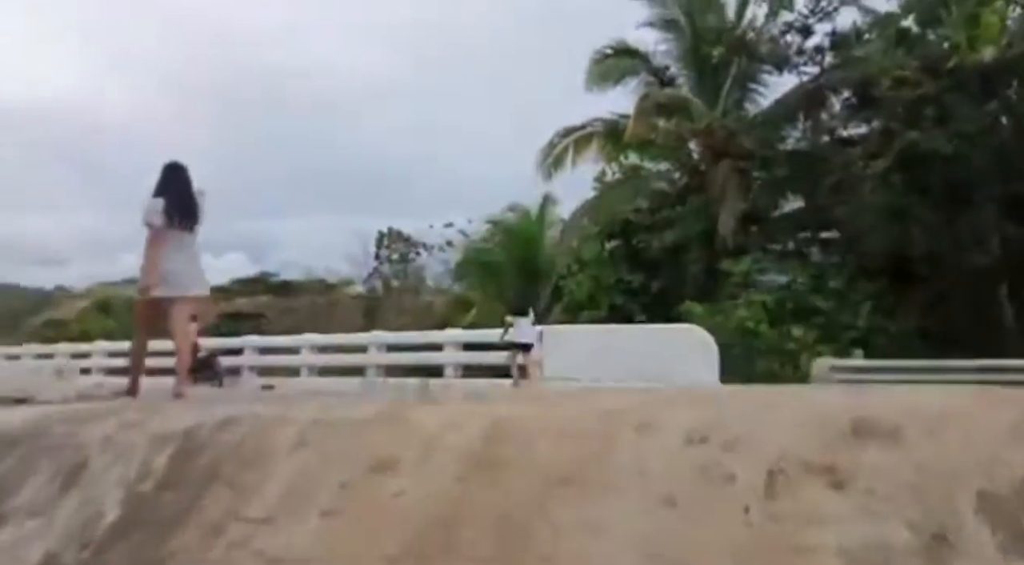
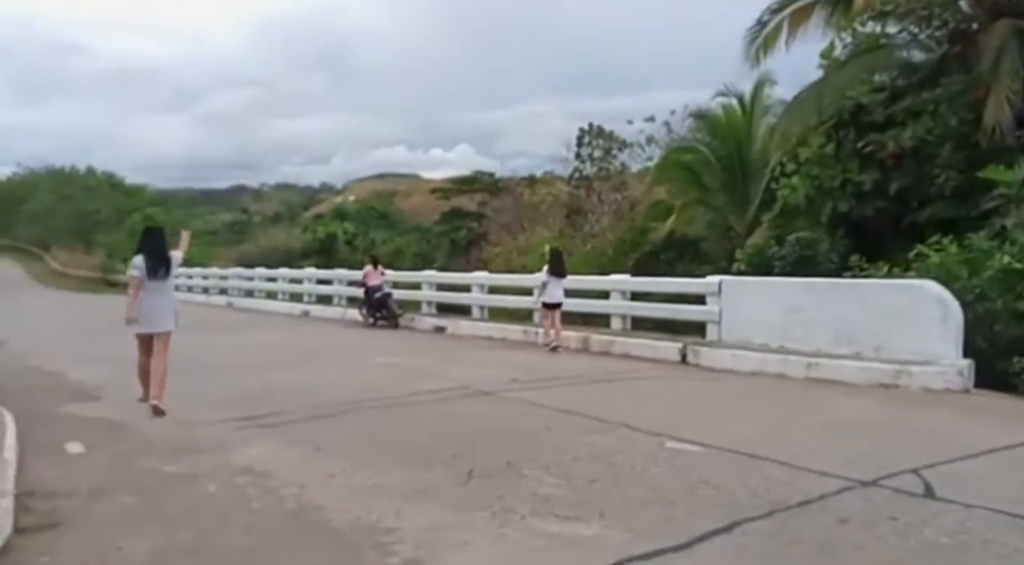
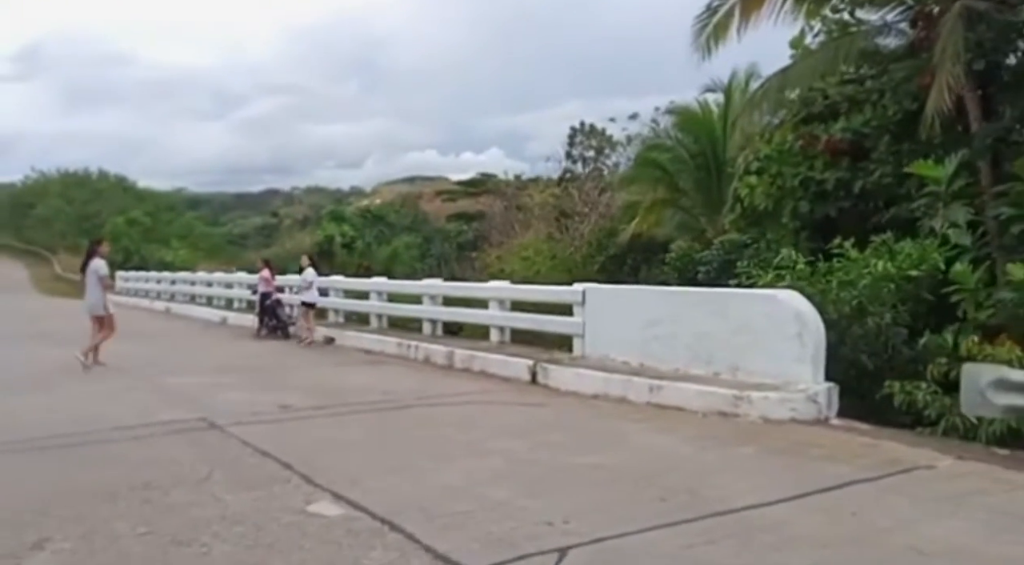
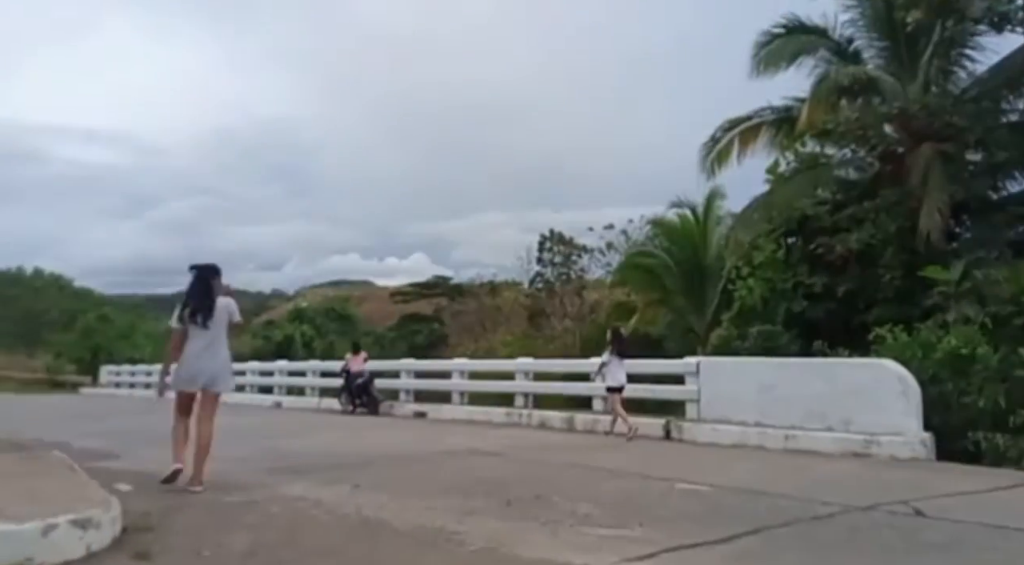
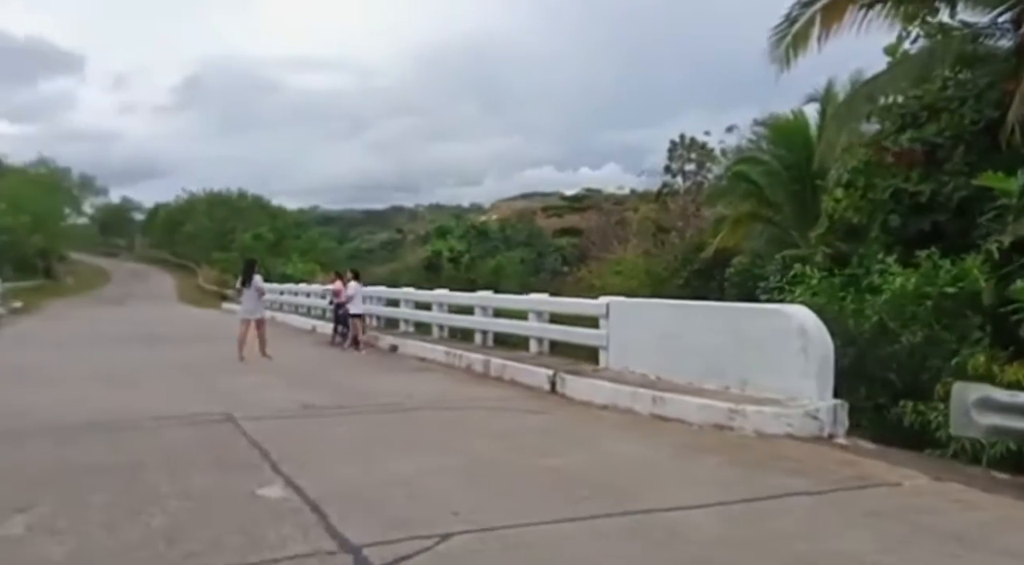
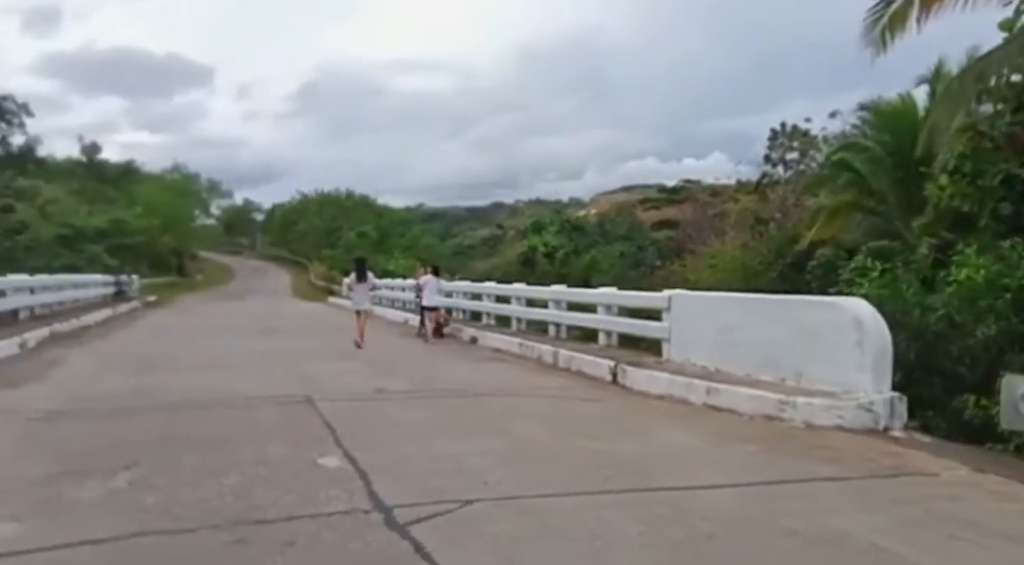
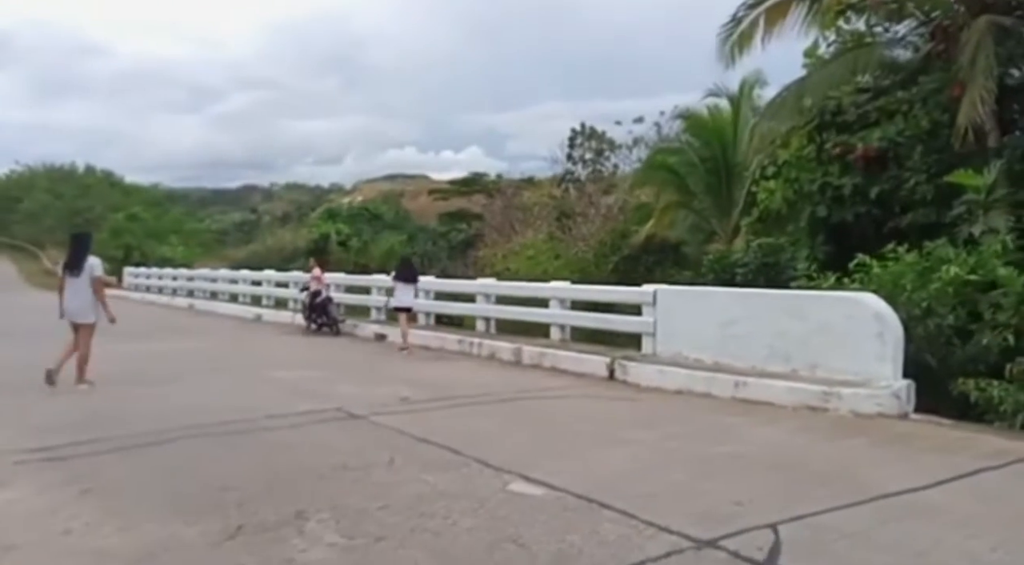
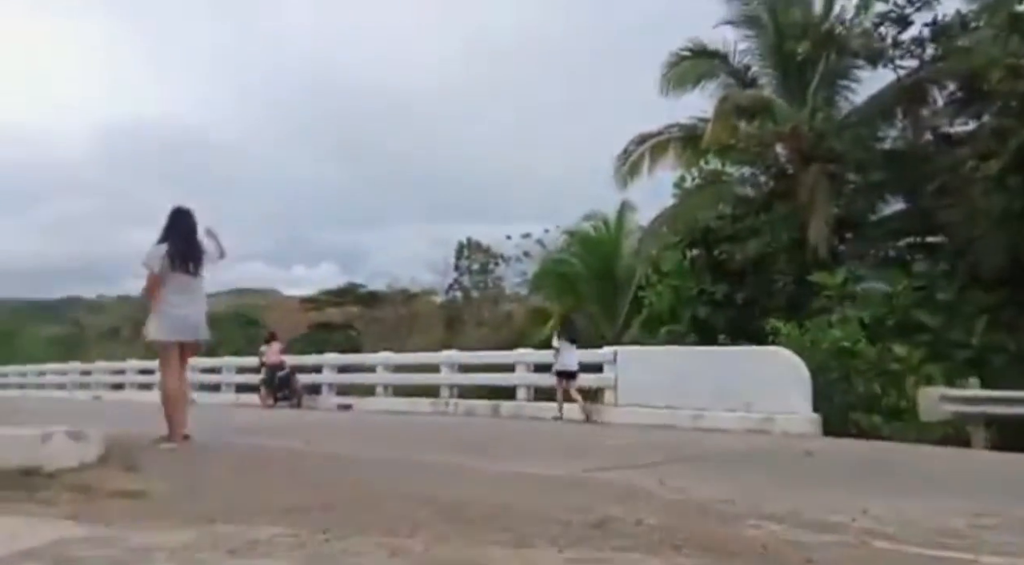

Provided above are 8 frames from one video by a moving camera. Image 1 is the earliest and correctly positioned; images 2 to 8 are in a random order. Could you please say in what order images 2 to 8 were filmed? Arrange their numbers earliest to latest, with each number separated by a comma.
8, 4, 2, 7, 3, 5, 6
